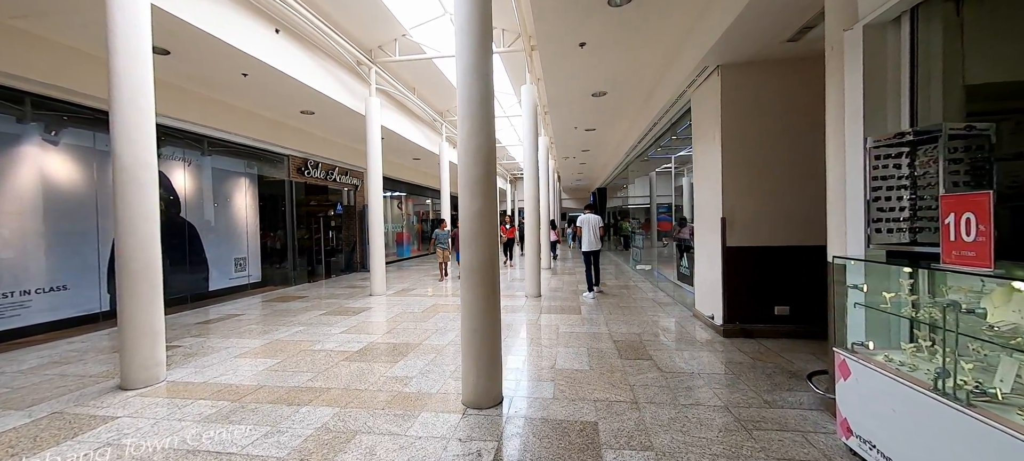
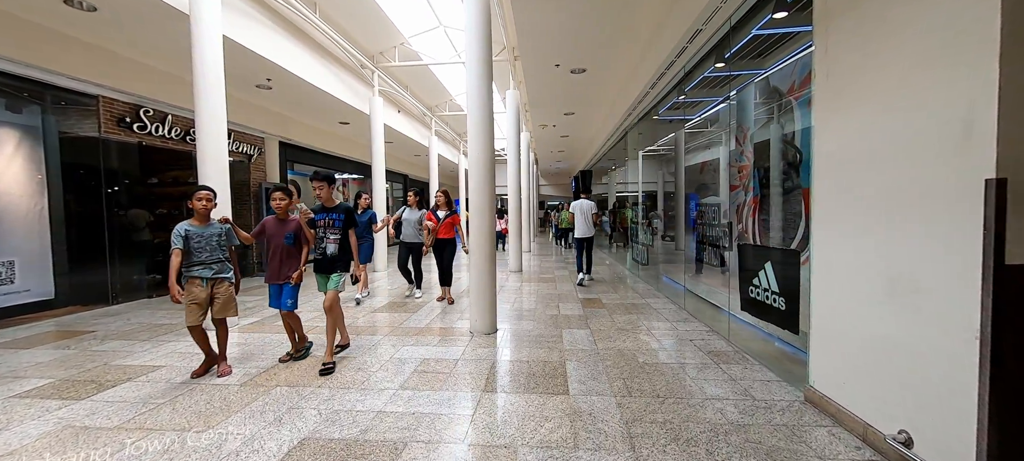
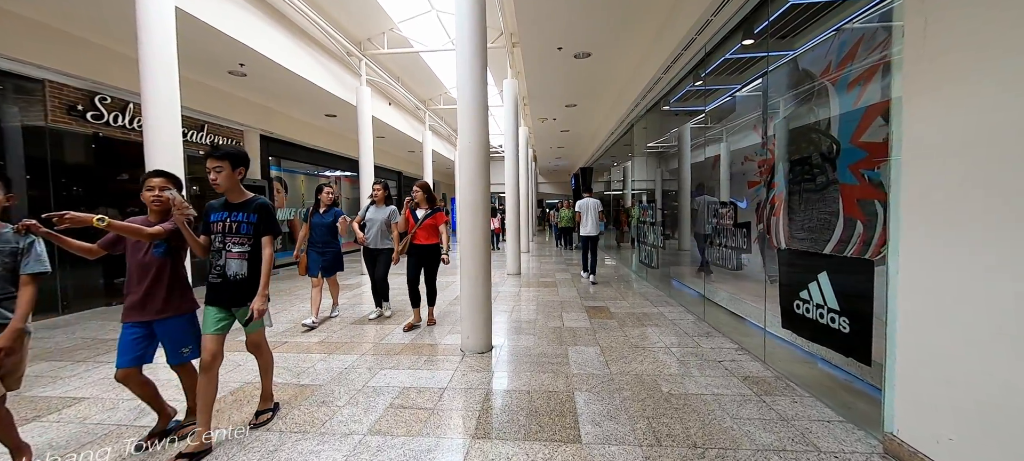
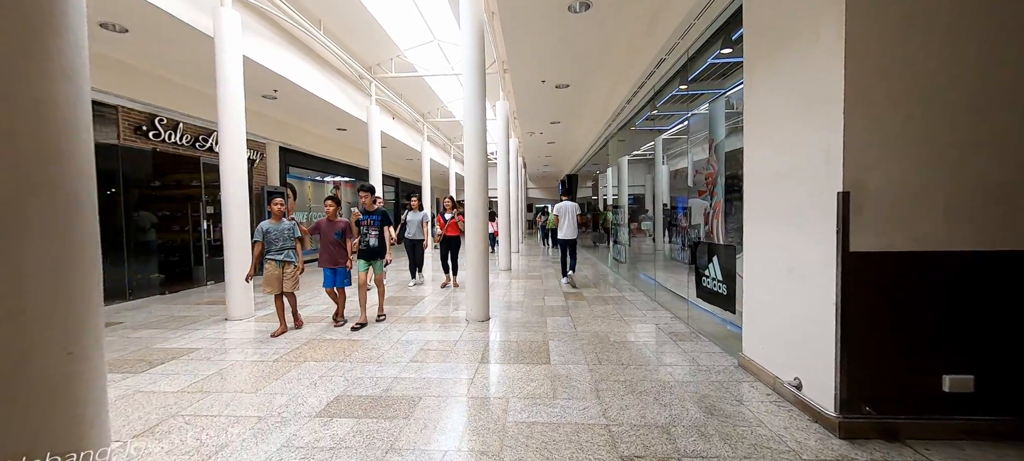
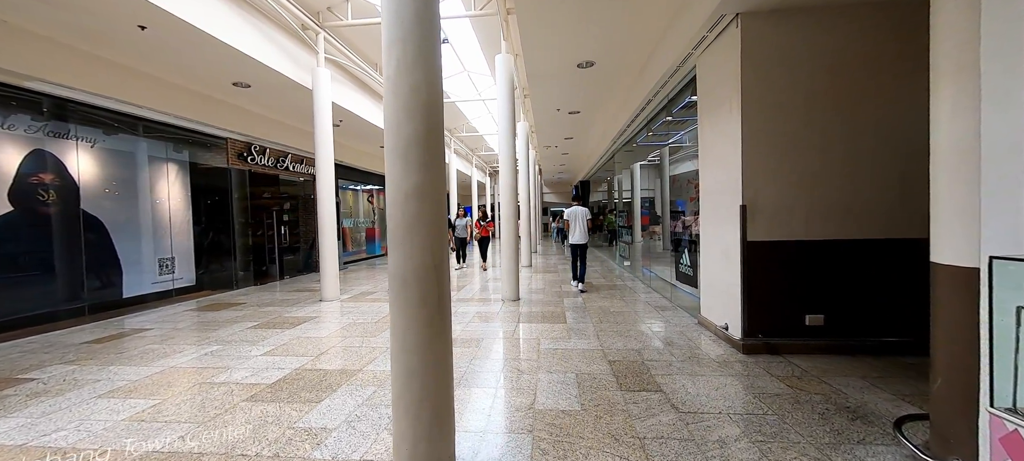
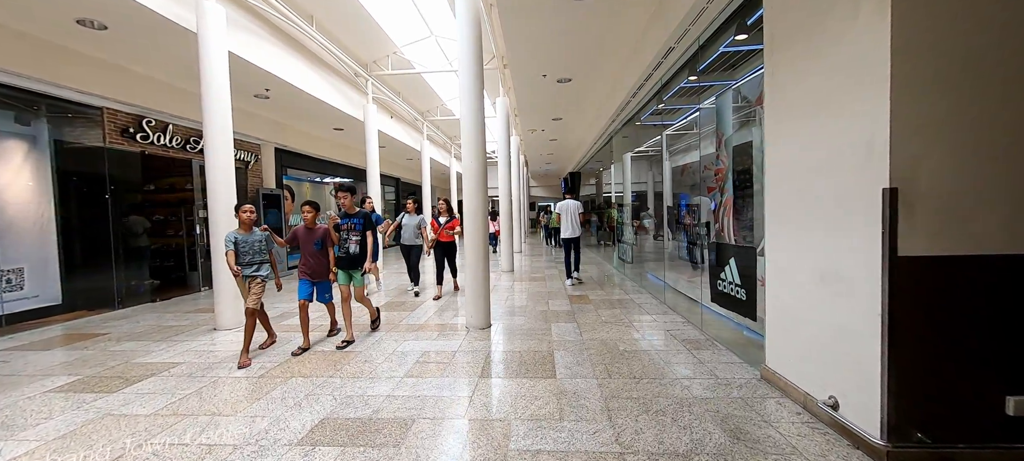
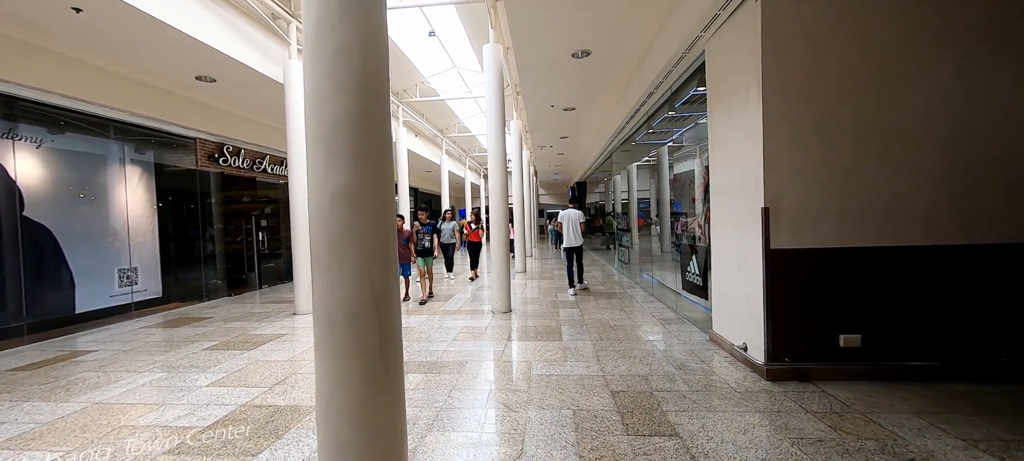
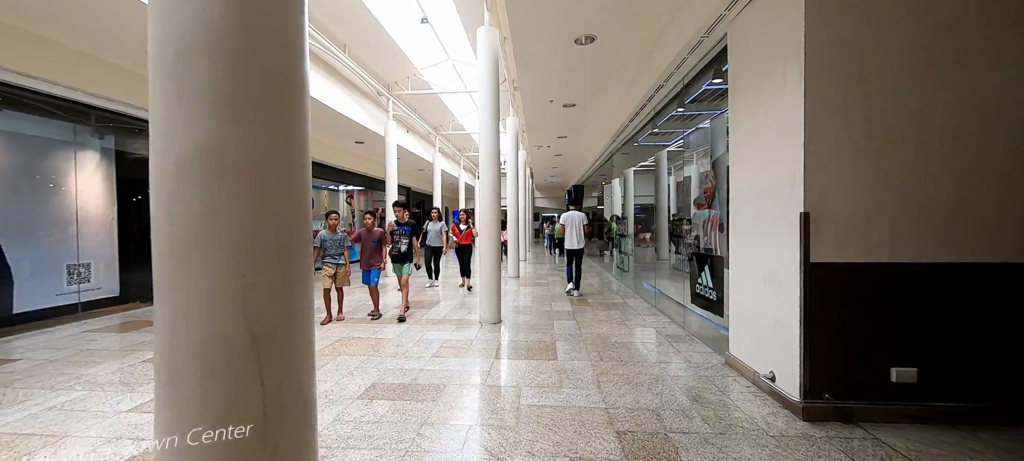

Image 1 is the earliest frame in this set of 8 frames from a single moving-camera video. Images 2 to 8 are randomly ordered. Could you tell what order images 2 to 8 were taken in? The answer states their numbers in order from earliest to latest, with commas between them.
5, 7, 8, 4, 6, 2, 3
